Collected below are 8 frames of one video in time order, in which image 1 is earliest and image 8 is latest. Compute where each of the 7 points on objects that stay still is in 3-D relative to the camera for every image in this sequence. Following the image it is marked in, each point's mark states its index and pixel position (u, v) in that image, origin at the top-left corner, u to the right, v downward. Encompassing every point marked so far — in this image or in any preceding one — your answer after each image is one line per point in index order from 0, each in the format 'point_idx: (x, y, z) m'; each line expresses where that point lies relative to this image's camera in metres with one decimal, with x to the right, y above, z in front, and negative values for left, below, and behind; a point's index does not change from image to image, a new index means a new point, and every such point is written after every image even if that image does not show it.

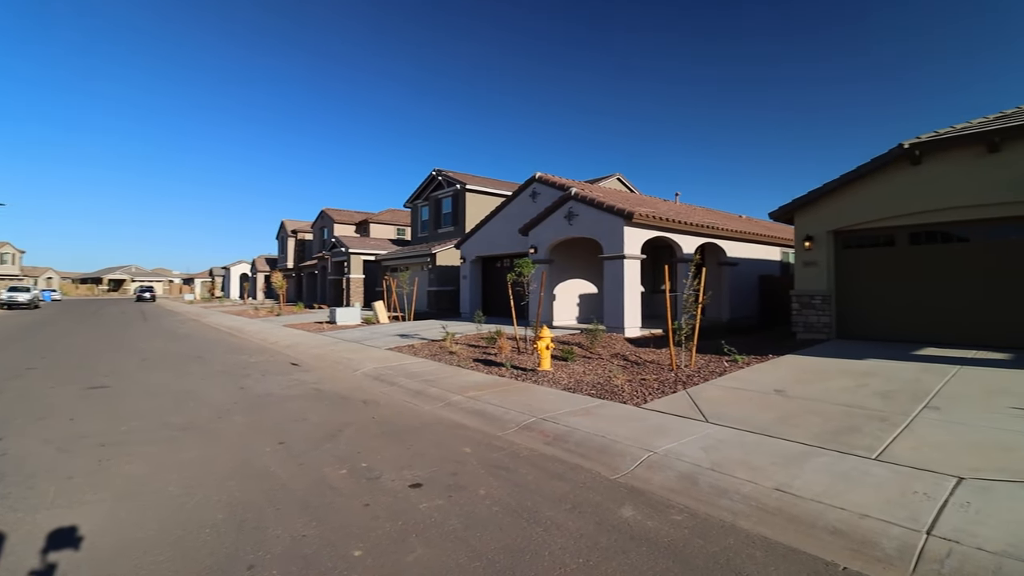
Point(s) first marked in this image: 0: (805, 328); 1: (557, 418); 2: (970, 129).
0: (+7.6, -1.0, +12.6) m
1: (+0.6, -1.8, +6.9) m
2: (+9.5, +3.3, +10.0) m
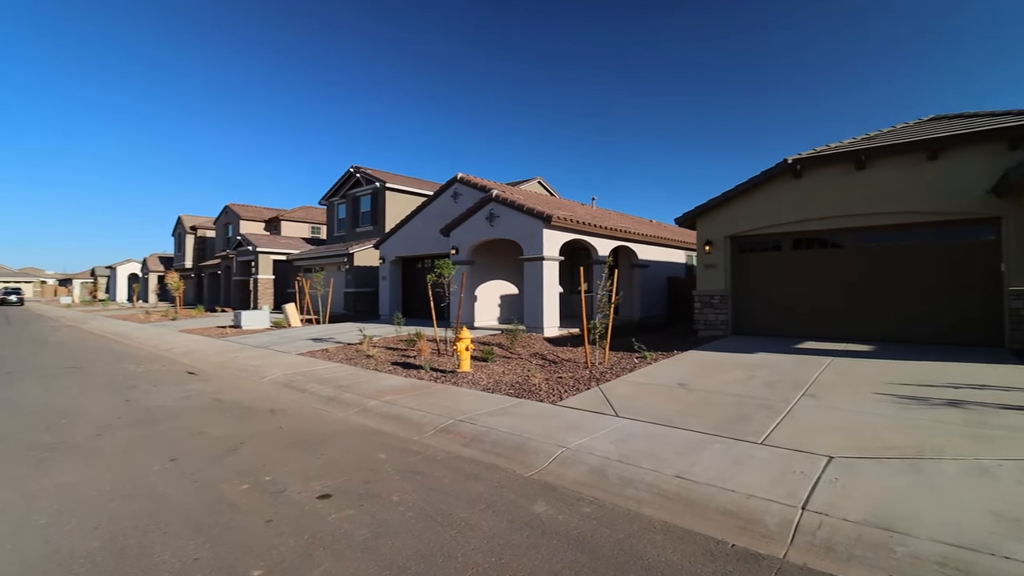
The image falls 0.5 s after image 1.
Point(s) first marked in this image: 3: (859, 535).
0: (+5.4, -1.0, +13.6) m
1: (-0.5, -1.8, +6.9) m
2: (+7.7, +3.2, +11.4) m
3: (+2.4, -1.7, +3.4) m
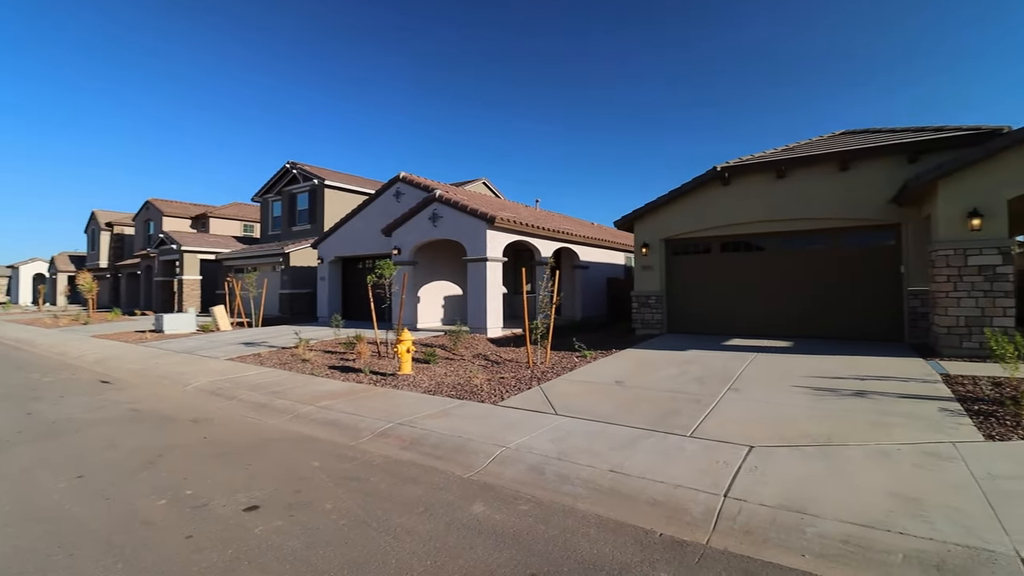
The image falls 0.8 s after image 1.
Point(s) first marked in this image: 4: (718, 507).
0: (+3.8, -1.1, +14.2) m
1: (-1.3, -1.9, +6.8) m
2: (+6.3, +3.2, +12.2) m
3: (+1.9, -1.7, +3.6) m
4: (+1.6, -1.7, +3.8) m
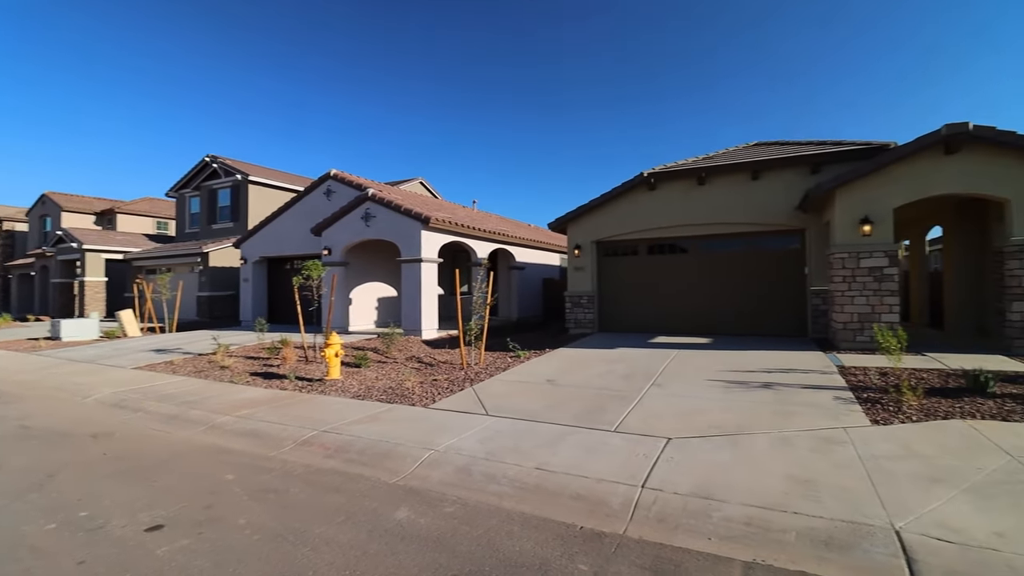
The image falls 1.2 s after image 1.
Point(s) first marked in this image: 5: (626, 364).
0: (+1.9, -1.1, +14.5) m
1: (-2.3, -1.9, +6.5) m
2: (+4.6, +3.2, +12.9) m
3: (+1.4, -1.7, +3.8) m
4: (+1.0, -1.7, +4.0) m
5: (+2.2, -1.5, +9.3) m
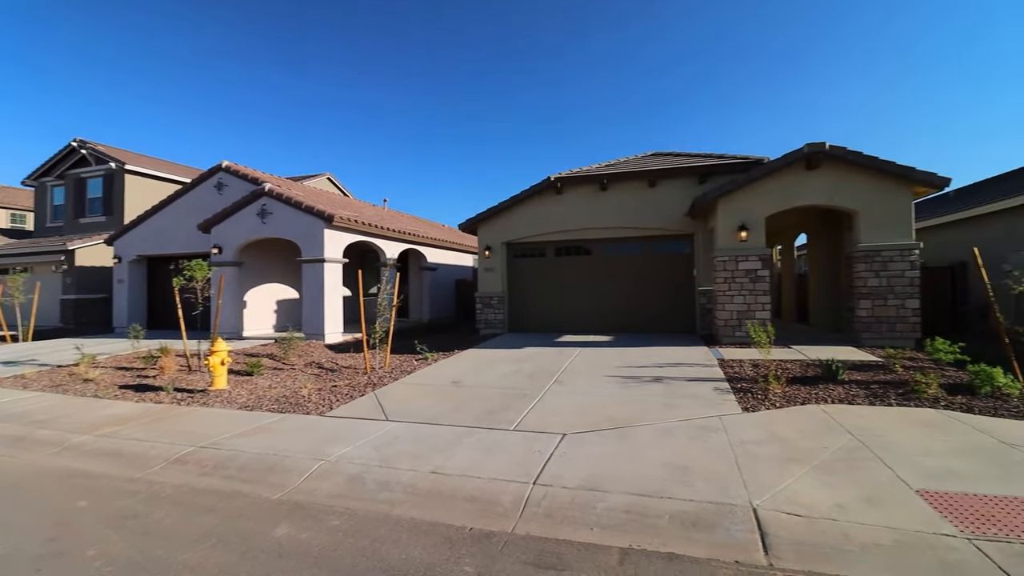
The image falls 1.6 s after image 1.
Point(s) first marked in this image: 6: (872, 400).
0: (-0.8, -1.1, +14.6) m
1: (-3.6, -1.9, +6.0) m
2: (+2.1, +3.2, +13.4) m
3: (+0.5, -1.7, +4.0) m
4: (+0.1, -1.7, +4.1) m
5: (+0.4, -1.5, +9.5) m
6: (+4.9, -1.5, +6.6) m
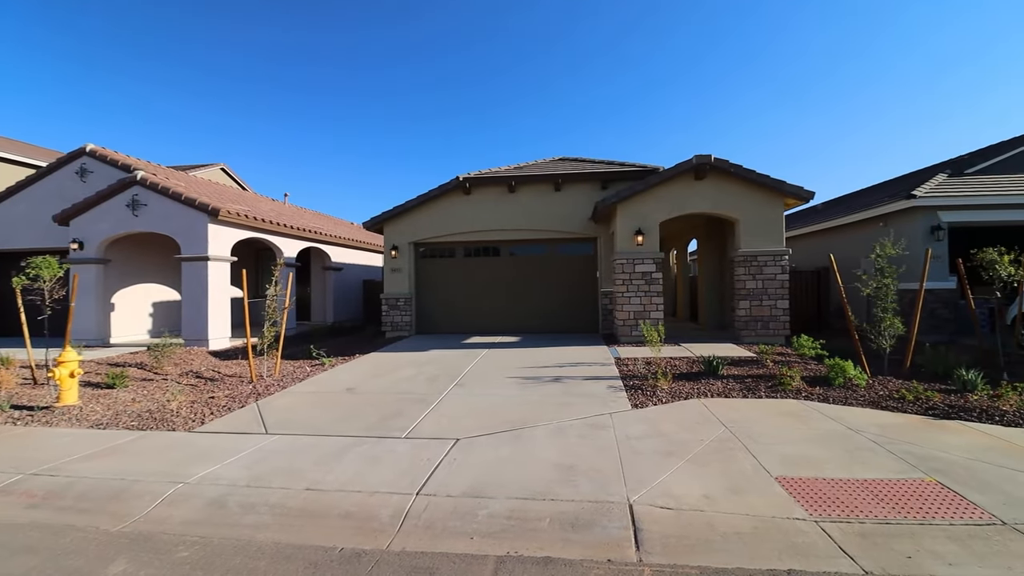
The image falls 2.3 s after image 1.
0: (-3.5, -1.1, +14.1) m
1: (-4.8, -1.9, +5.2) m
2: (-0.4, +3.2, +13.5) m
3: (-0.4, -1.7, +3.8) m
4: (-0.8, -1.7, +3.9) m
5: (-1.5, -1.5, +9.2) m
6: (+3.4, -1.5, +7.1) m
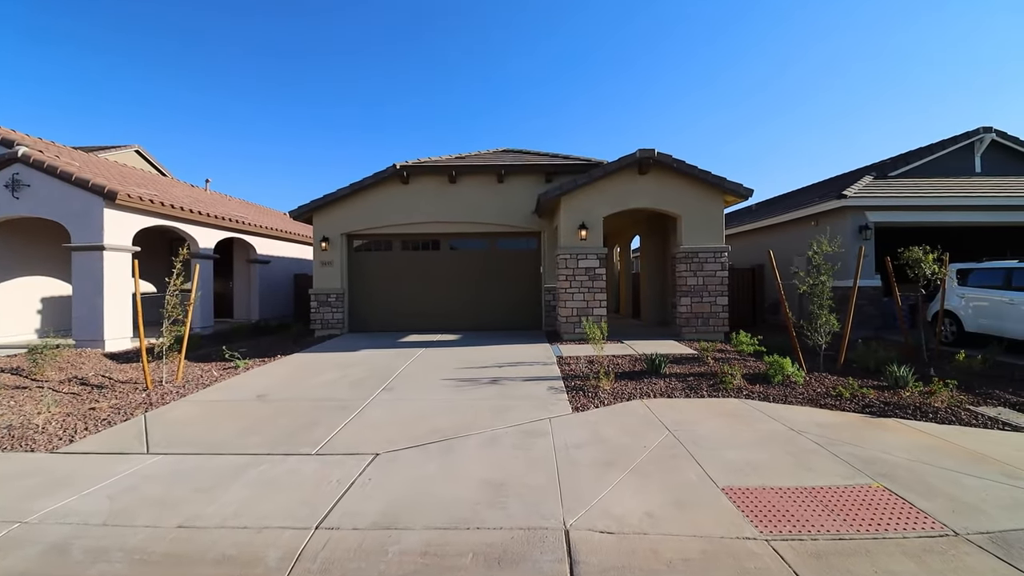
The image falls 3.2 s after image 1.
0: (-5.1, -1.0, +13.1) m
1: (-5.4, -1.8, +4.1) m
2: (-2.0, +3.3, +12.7) m
3: (-1.0, -1.7, +3.2) m
4: (-1.4, -1.7, +3.2) m
5: (-2.6, -1.4, +8.5) m
6: (+2.5, -1.5, +6.9) m
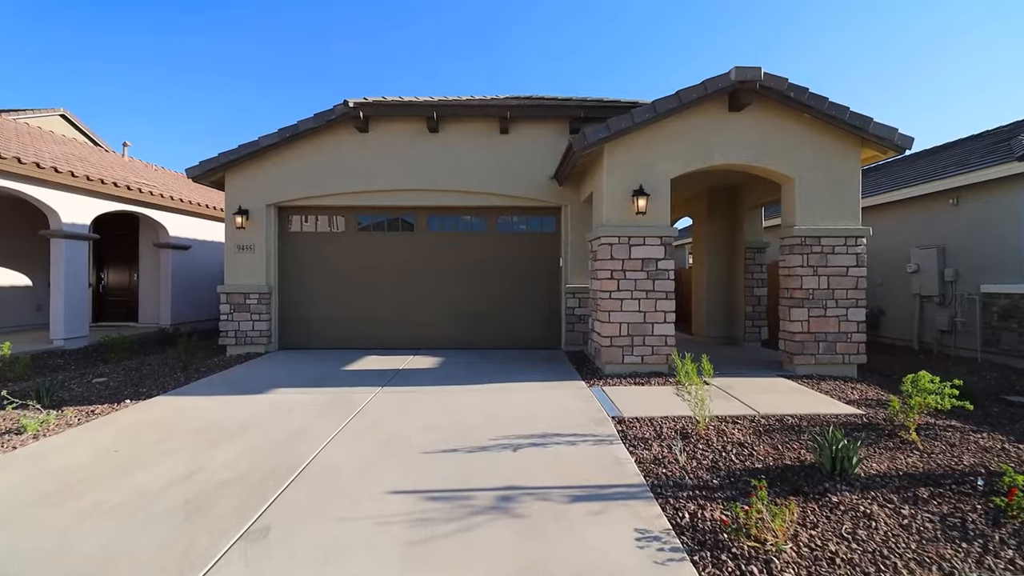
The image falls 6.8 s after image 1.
0: (-5.0, -0.9, +8.8) m
1: (-5.1, -1.8, -0.2) m
2: (-1.8, +3.3, +8.6) m
3: (-0.6, -1.8, -0.9) m
4: (-1.0, -1.8, -0.9) m
5: (-2.4, -1.4, +4.3) m
6: (+2.8, -1.6, +2.9) m
